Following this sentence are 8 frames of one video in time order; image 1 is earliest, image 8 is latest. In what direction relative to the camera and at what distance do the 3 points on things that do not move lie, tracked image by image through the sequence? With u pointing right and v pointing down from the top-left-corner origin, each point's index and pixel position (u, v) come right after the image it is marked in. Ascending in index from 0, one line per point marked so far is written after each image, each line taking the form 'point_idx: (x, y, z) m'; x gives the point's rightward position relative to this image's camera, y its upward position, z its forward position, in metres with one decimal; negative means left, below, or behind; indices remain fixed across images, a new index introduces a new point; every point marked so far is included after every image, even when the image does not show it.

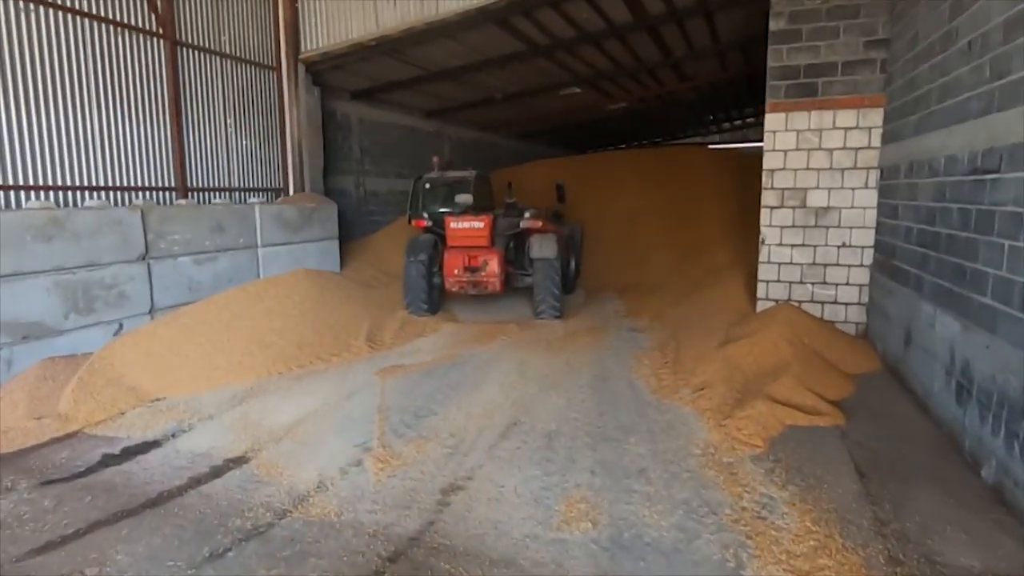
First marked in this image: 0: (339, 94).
0: (-2.3, +2.5, +7.9) m
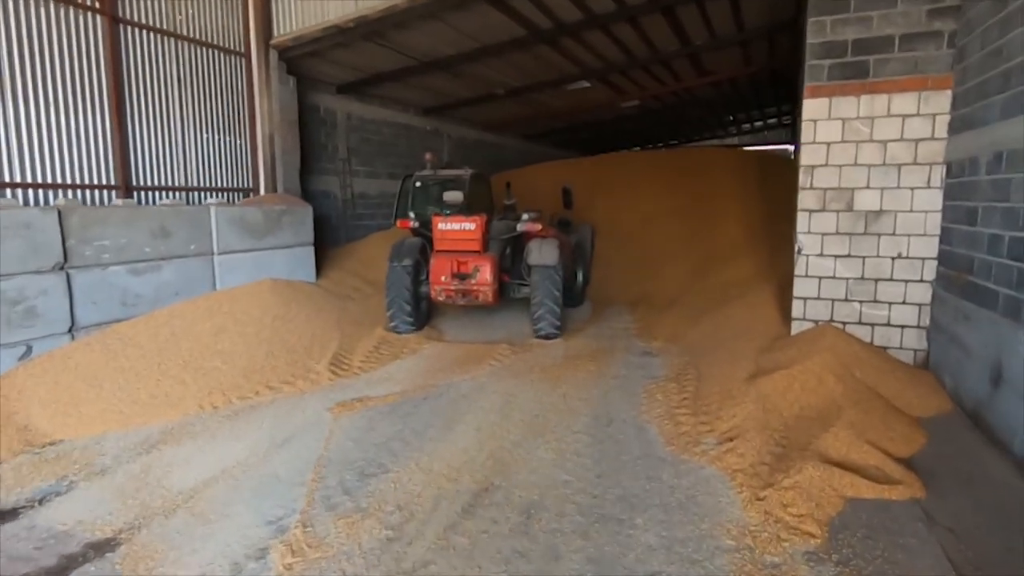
0: (-2.2, +2.4, +7.2) m
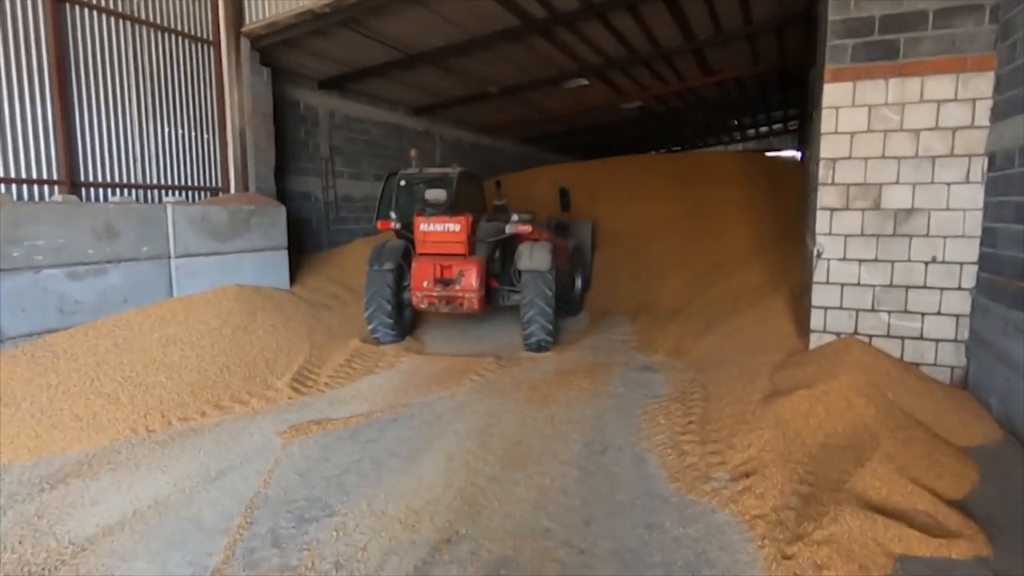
0: (-2.3, +2.3, +6.8) m
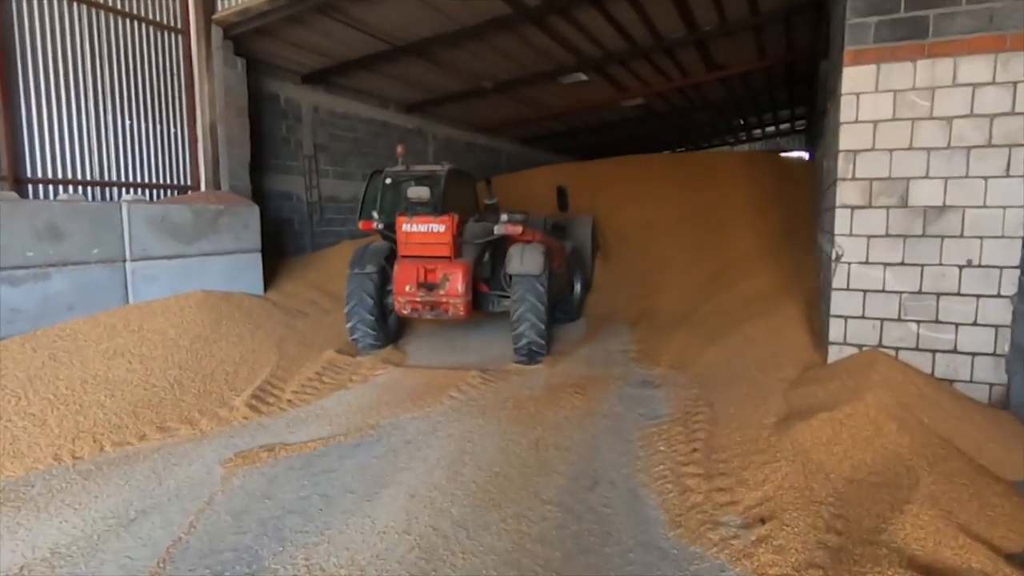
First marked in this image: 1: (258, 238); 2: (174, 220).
0: (-2.4, +2.3, +6.4) m
1: (-2.2, +0.4, +5.2) m
2: (-2.5, +0.5, +4.5) m
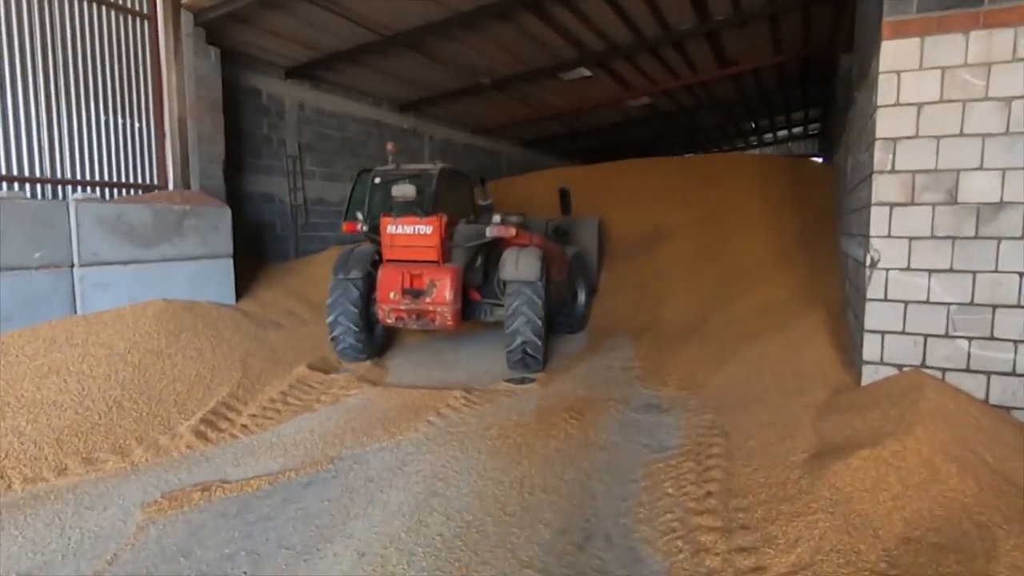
0: (-2.4, +2.2, +6.0) m
1: (-2.2, +0.4, +4.8) m
2: (-2.6, +0.5, +4.1) m
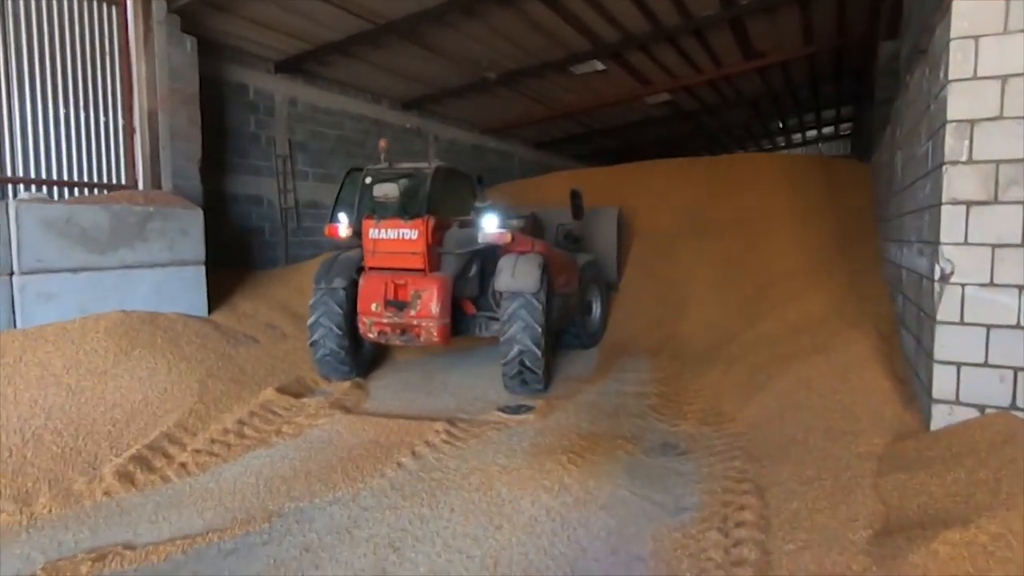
0: (-2.4, +2.1, +5.6) m
1: (-2.2, +0.3, +4.3) m
2: (-2.6, +0.4, +3.6) m
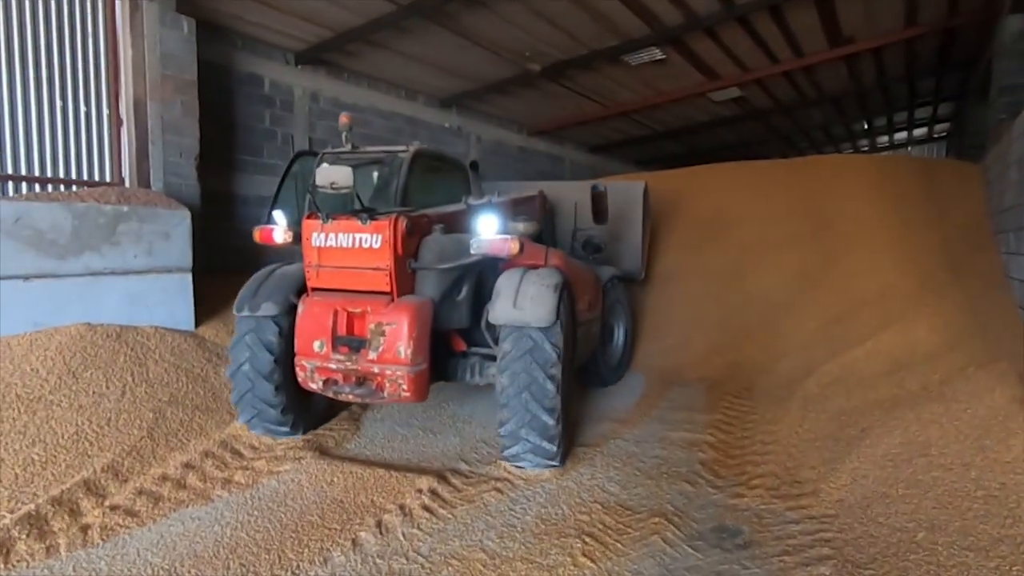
0: (-2.1, +2.0, +5.1) m
1: (-2.1, +0.2, +3.8) m
2: (-2.5, +0.3, +3.2) m
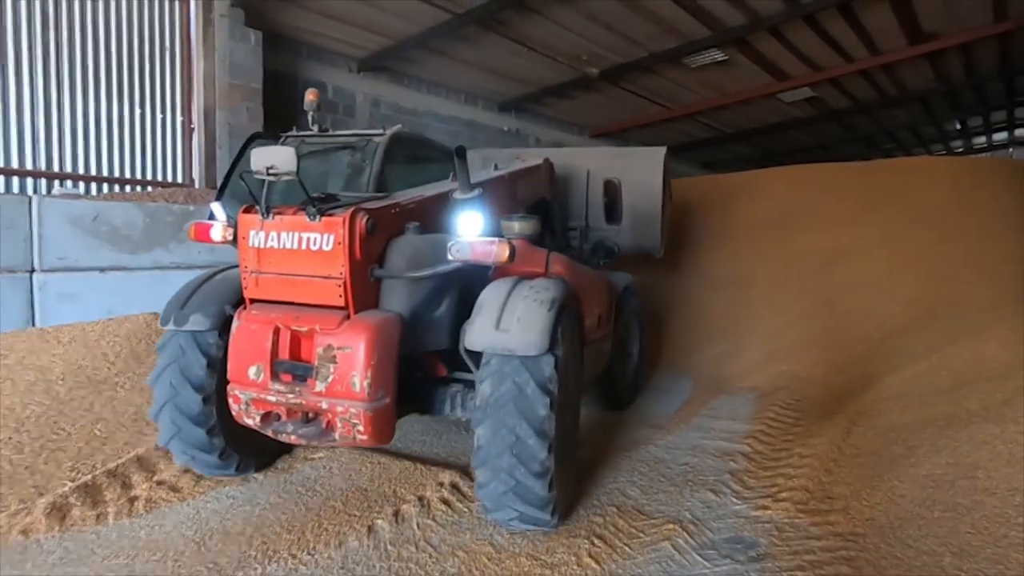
0: (-1.6, +2.0, +5.4) m
1: (-1.8, +0.3, +4.1) m
2: (-2.3, +0.4, +3.5) m
